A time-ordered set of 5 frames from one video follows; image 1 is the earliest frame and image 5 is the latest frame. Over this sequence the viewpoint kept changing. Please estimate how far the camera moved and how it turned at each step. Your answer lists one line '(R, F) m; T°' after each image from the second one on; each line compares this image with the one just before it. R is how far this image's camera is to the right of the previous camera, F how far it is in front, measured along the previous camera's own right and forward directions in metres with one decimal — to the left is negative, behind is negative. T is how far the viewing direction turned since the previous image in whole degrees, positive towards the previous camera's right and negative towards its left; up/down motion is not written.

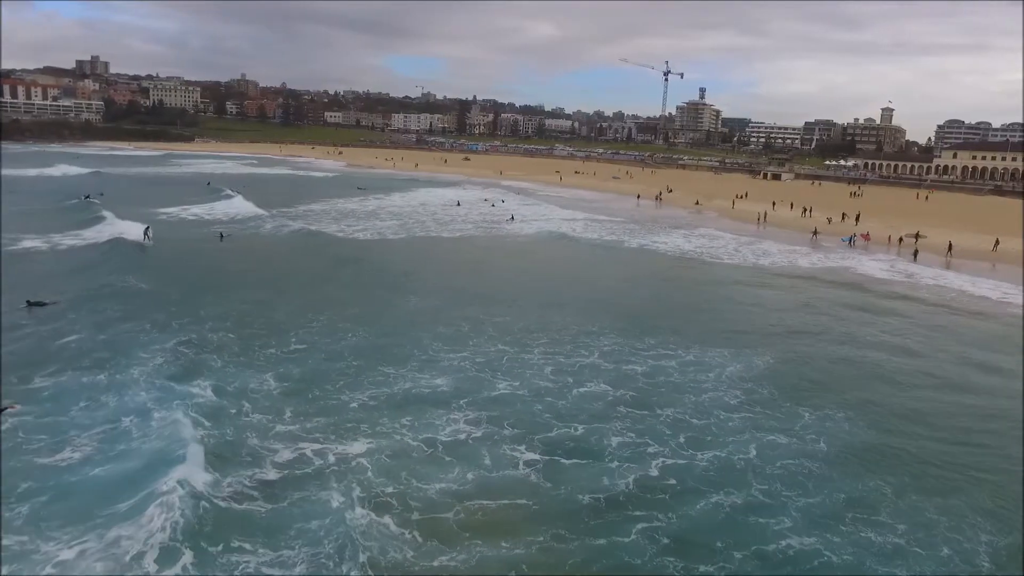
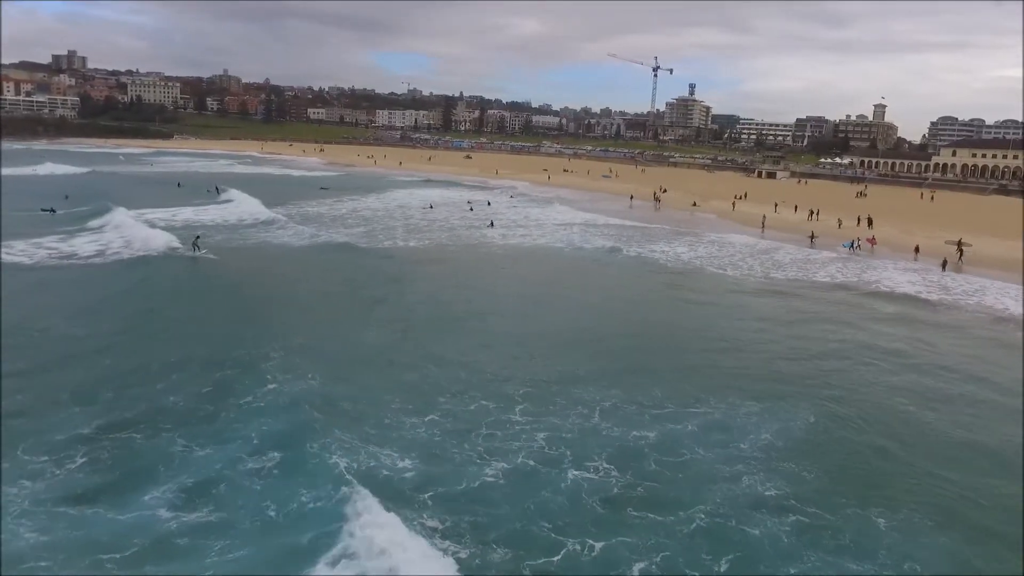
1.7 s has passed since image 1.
(+0.1, +2.6) m; +1°
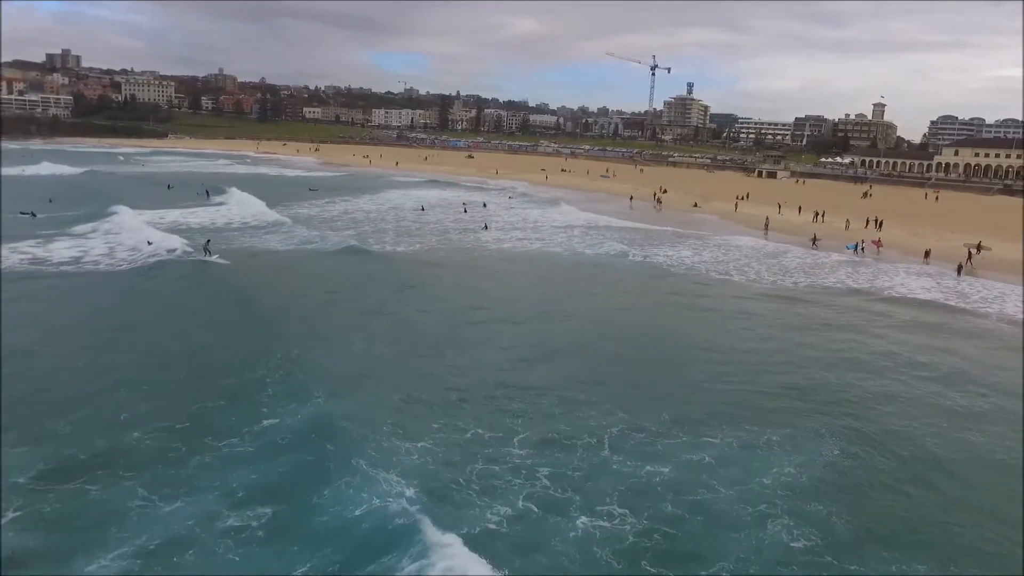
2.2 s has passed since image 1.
(0.0, +0.9) m; 0°
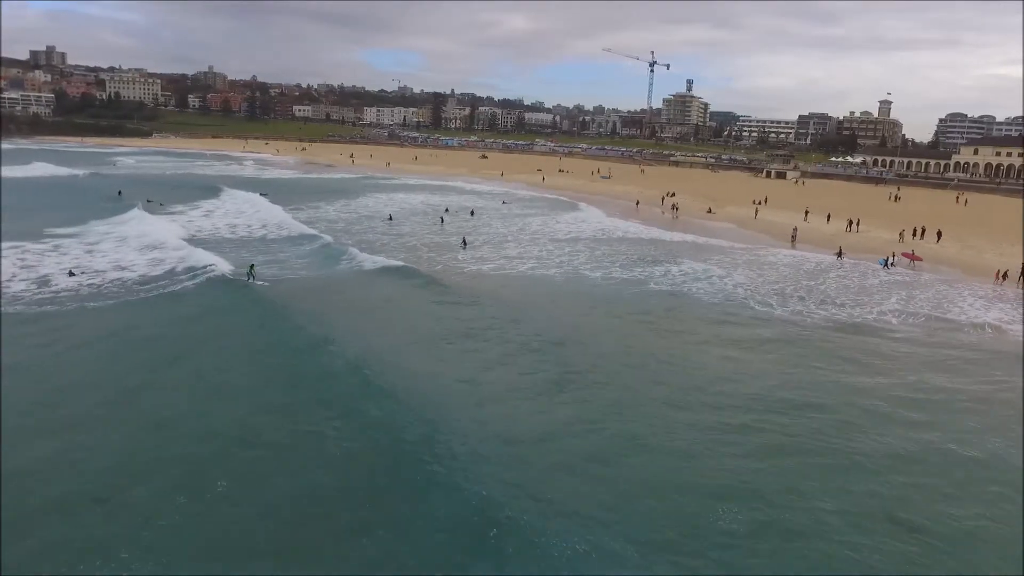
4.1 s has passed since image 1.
(0.0, +3.9) m; 0°
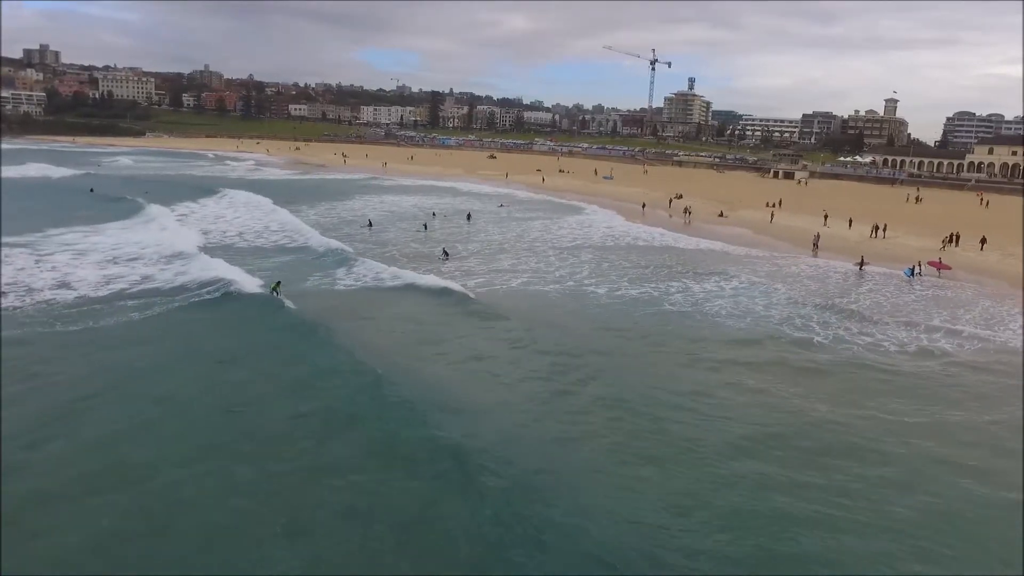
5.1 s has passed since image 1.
(+0.1, +2.3) m; 0°
